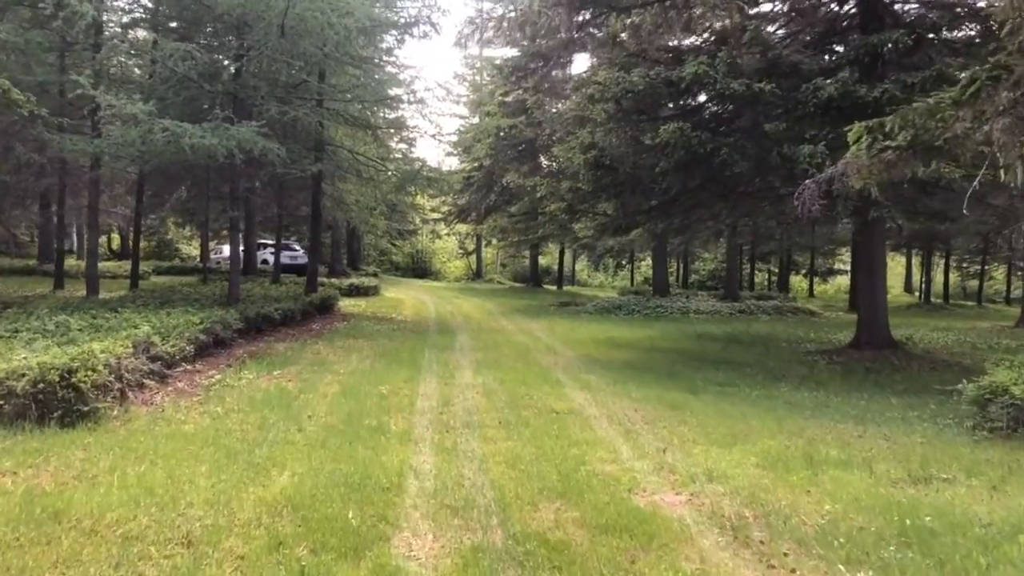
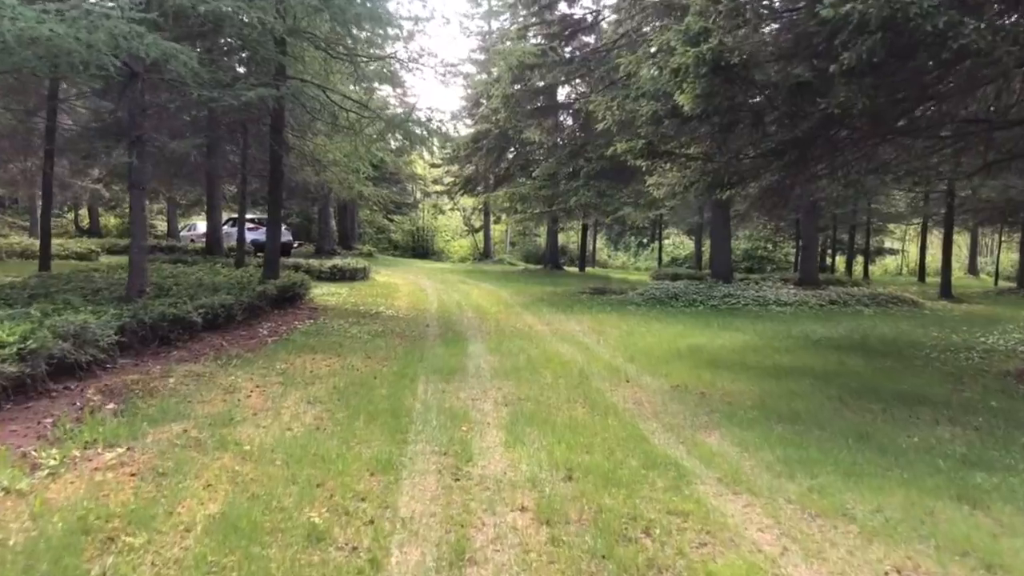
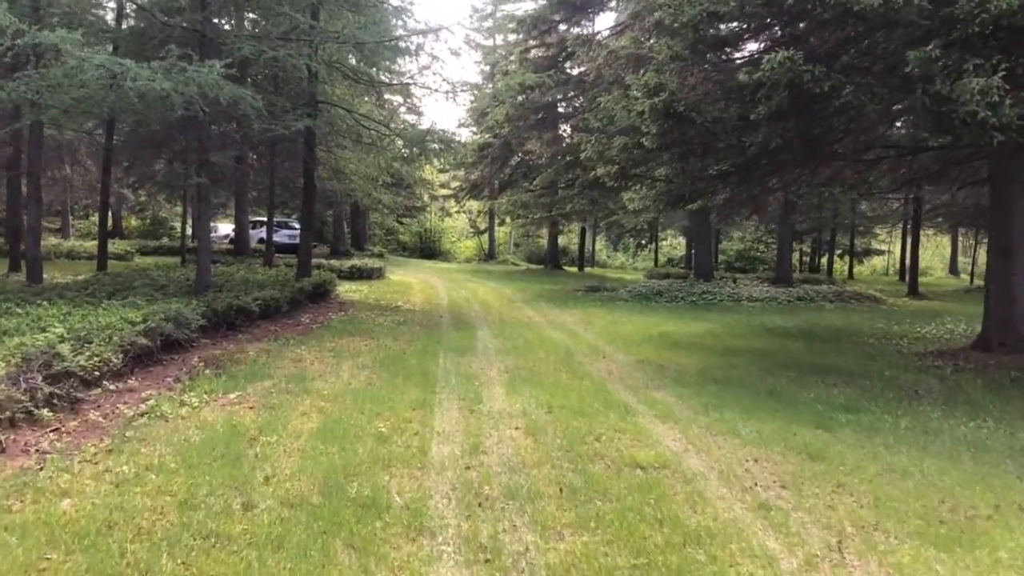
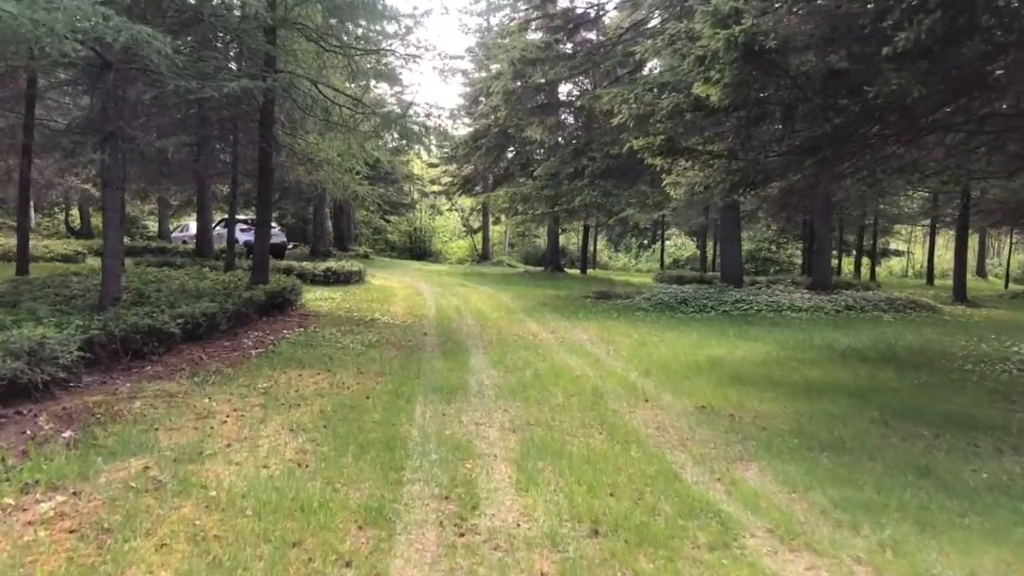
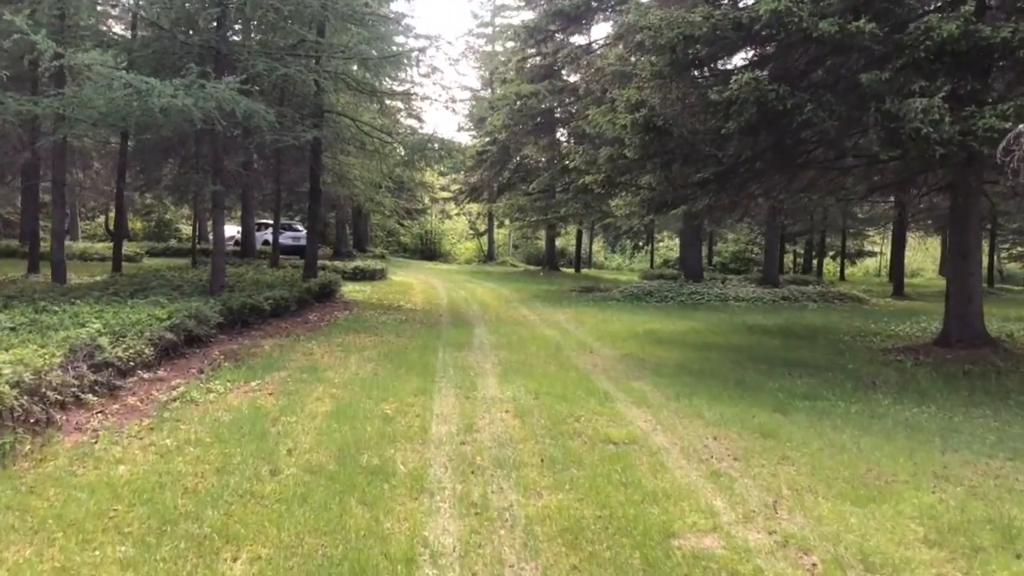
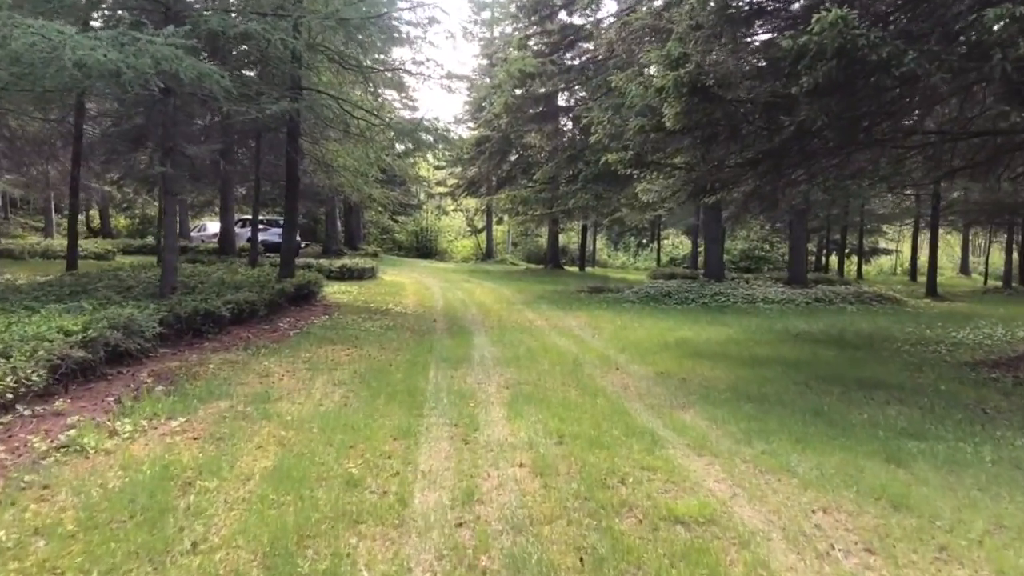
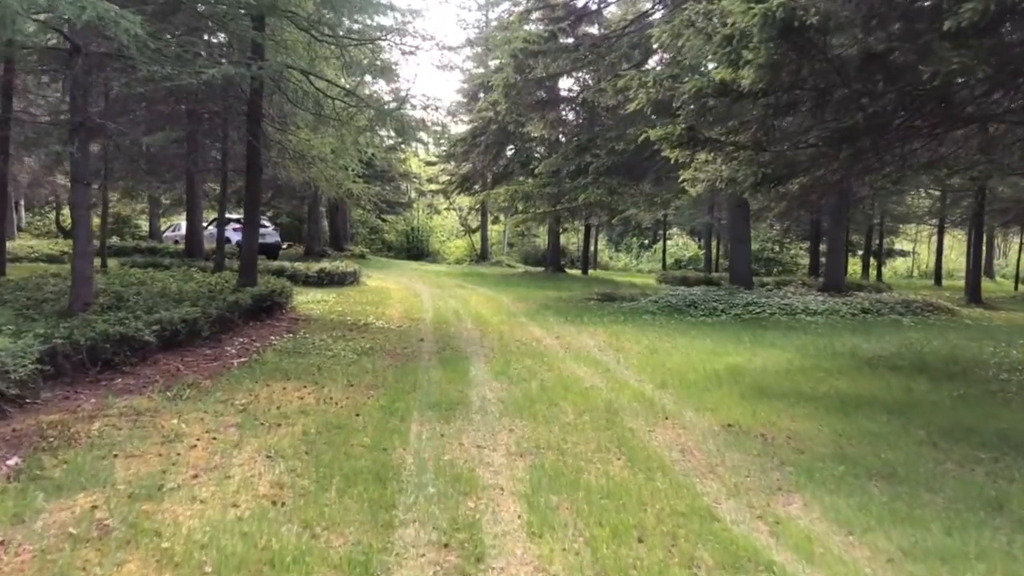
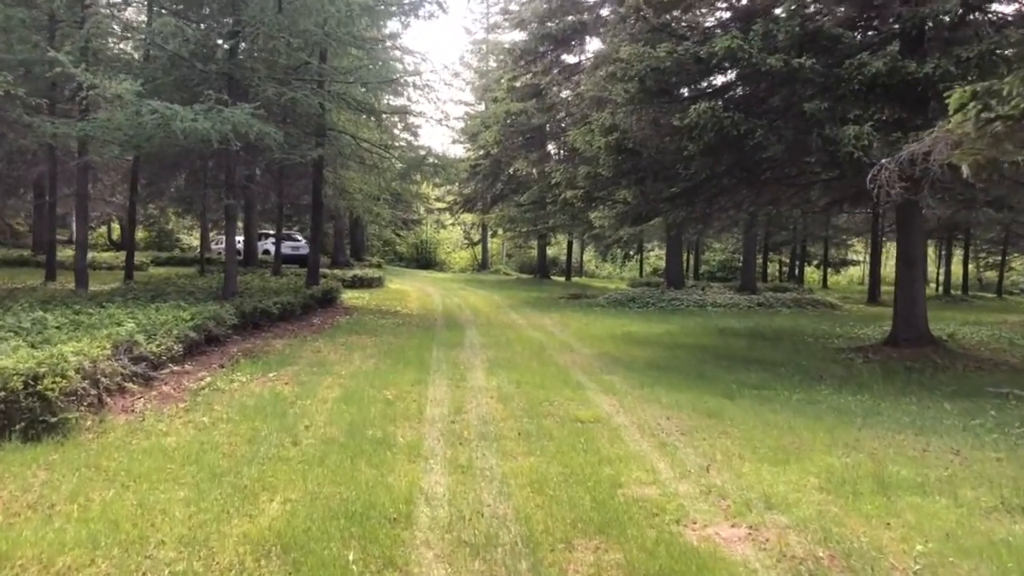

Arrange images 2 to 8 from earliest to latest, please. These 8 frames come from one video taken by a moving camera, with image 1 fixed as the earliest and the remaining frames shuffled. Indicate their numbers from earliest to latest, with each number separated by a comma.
8, 5, 3, 6, 2, 4, 7
